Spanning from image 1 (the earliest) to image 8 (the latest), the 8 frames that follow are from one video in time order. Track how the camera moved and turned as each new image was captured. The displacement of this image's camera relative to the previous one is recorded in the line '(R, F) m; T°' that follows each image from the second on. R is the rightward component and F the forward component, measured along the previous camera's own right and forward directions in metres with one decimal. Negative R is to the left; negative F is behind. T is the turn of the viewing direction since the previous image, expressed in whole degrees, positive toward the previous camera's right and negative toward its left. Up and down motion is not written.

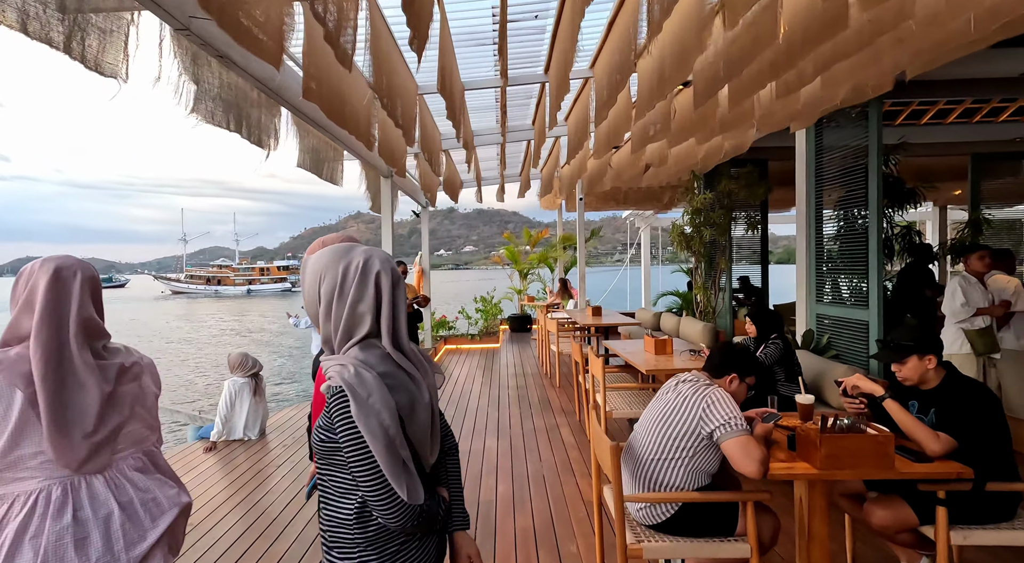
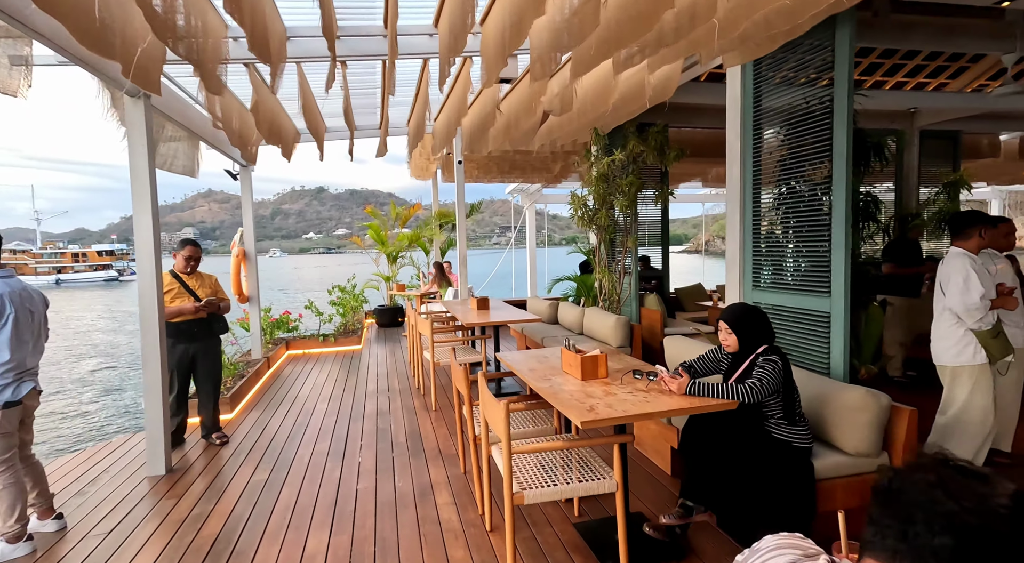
(+0.2, +1.7) m; +12°
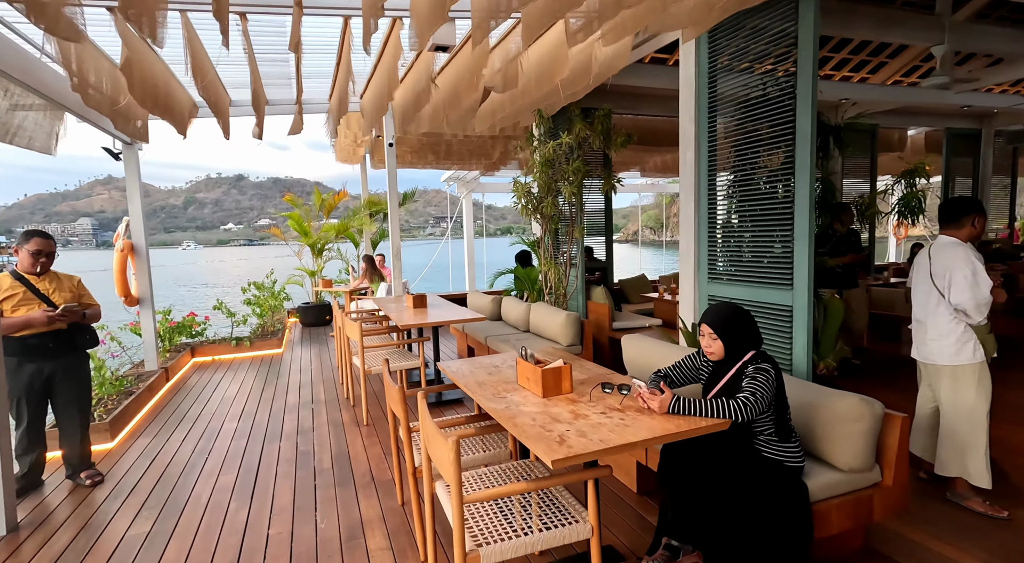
(0.0, +0.5) m; +7°
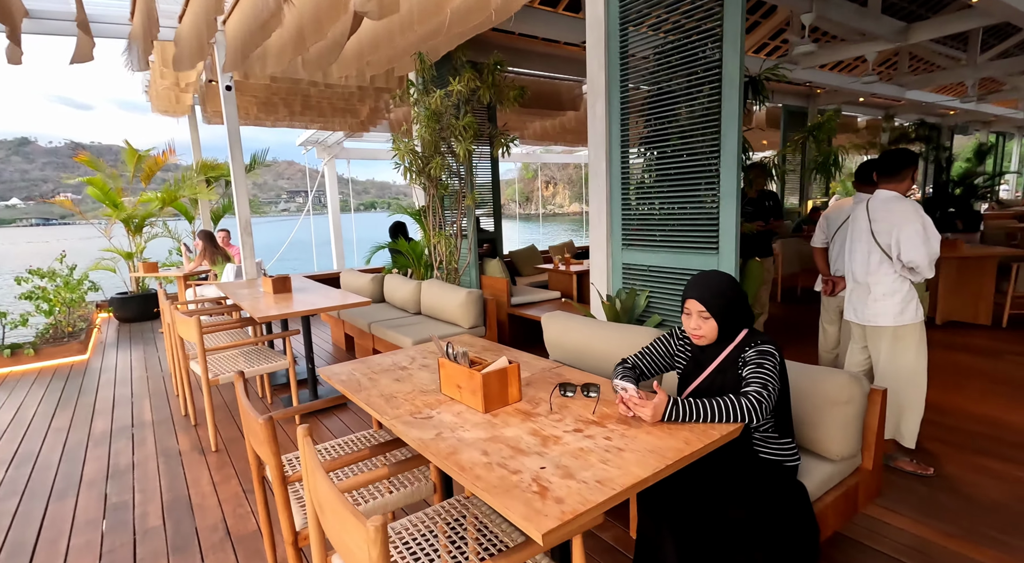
(-0.2, +0.7) m; +14°
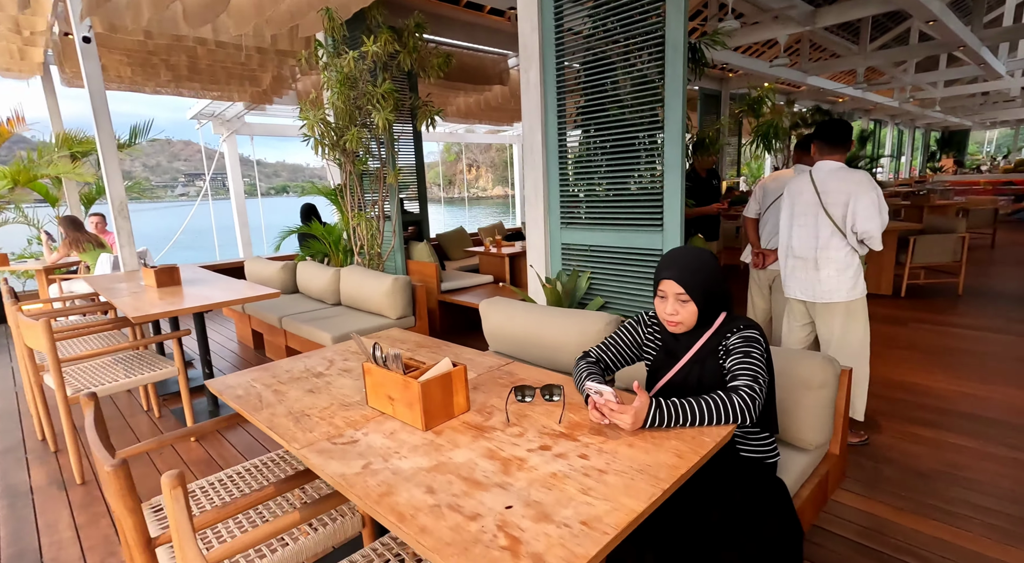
(0.0, +0.3) m; +8°
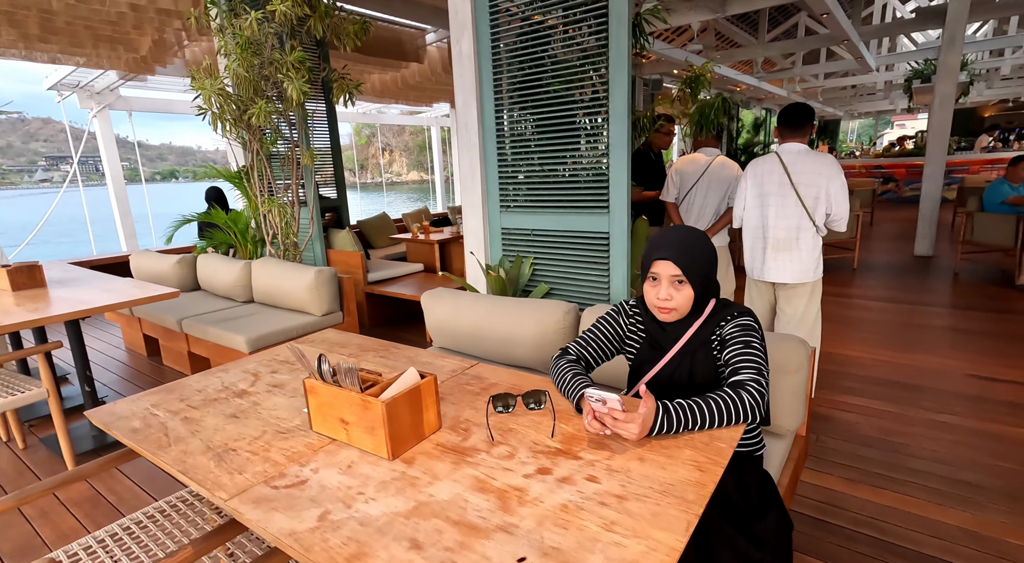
(-0.1, +0.2) m; +8°
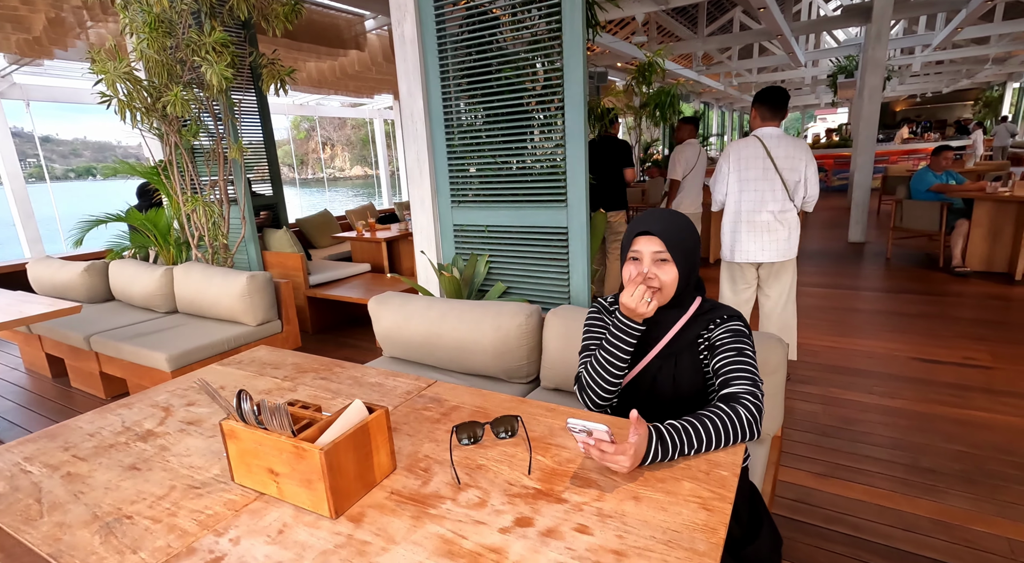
(0.0, +0.2) m; +5°
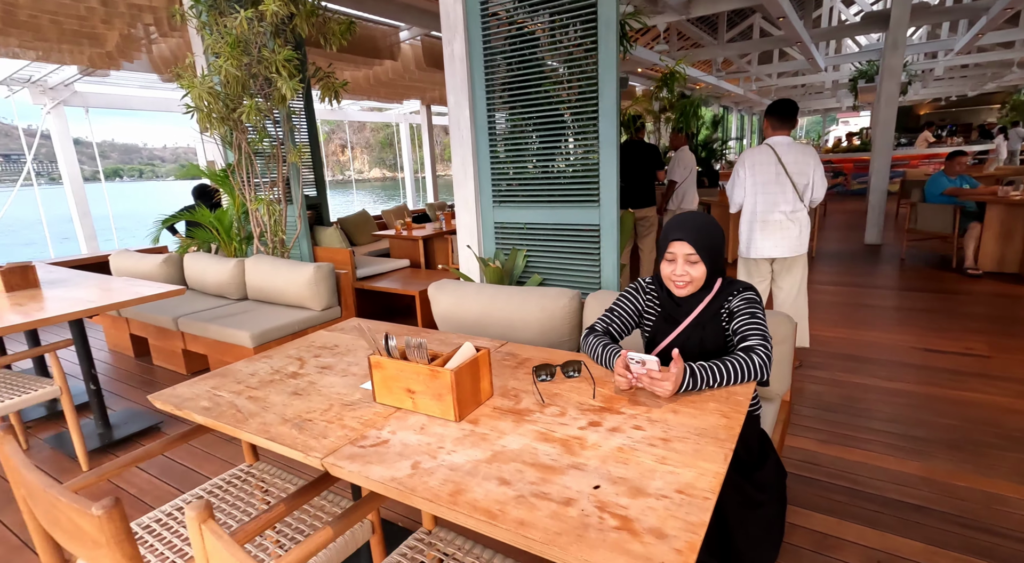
(-0.1, -0.4) m; -2°
